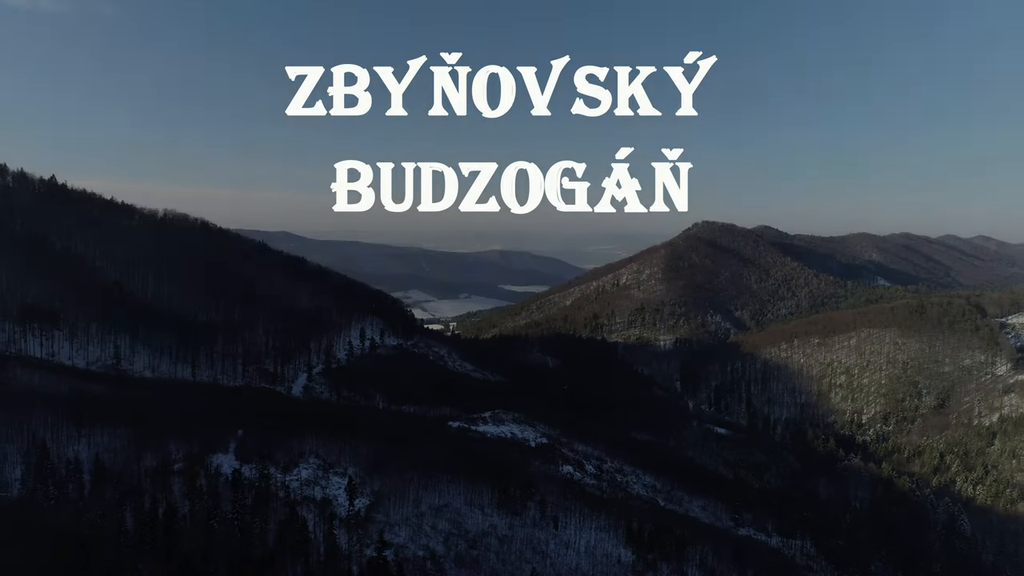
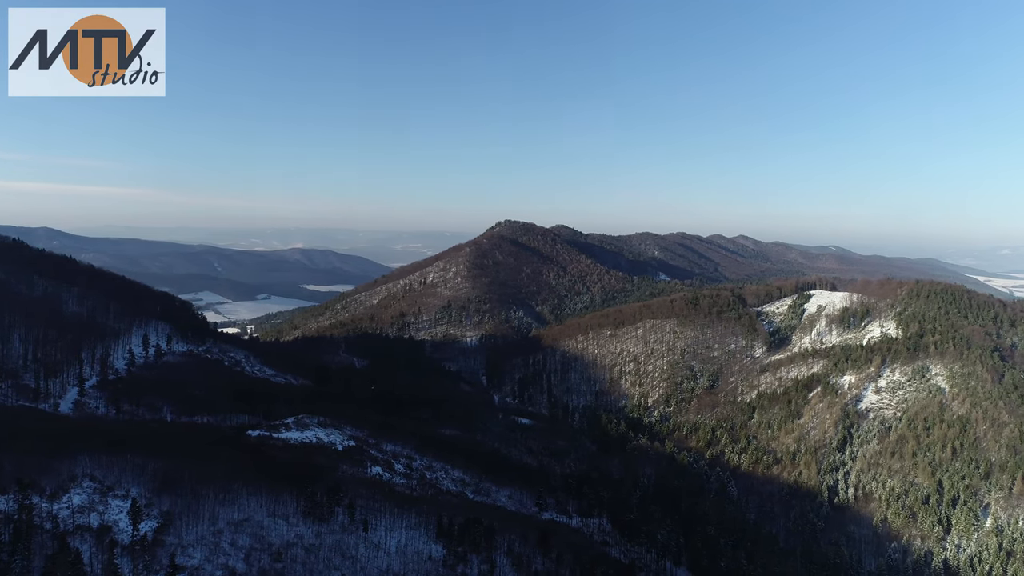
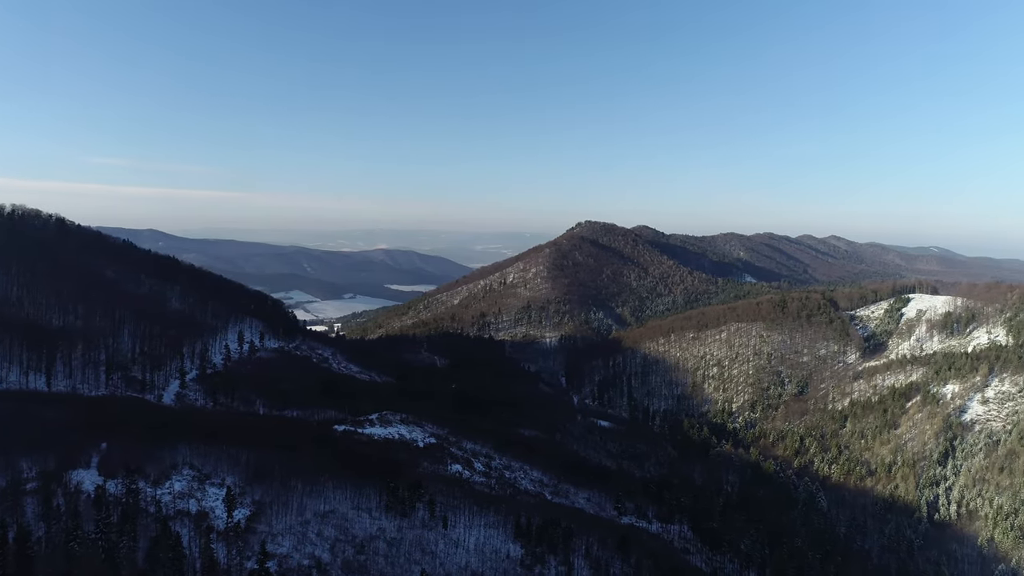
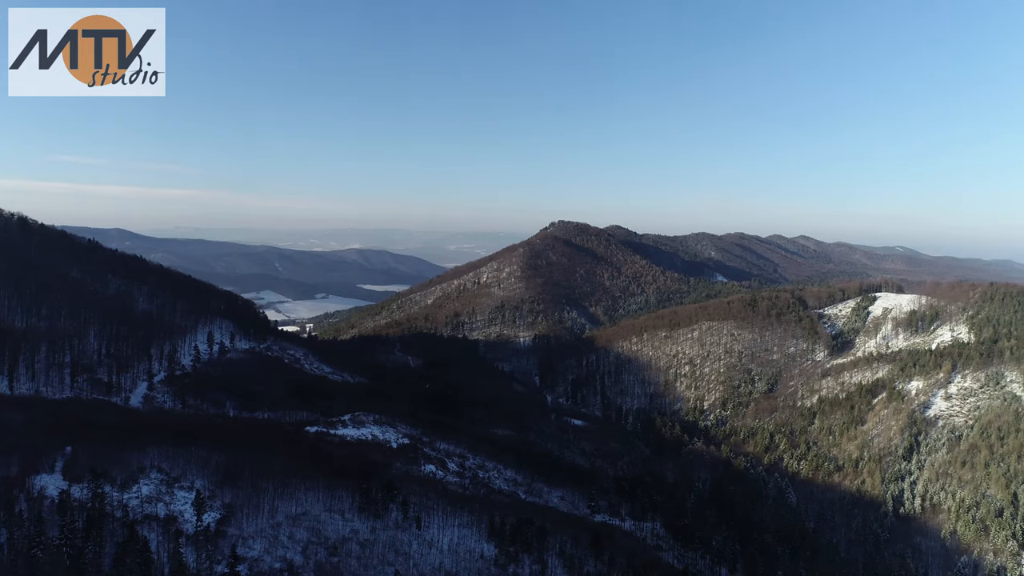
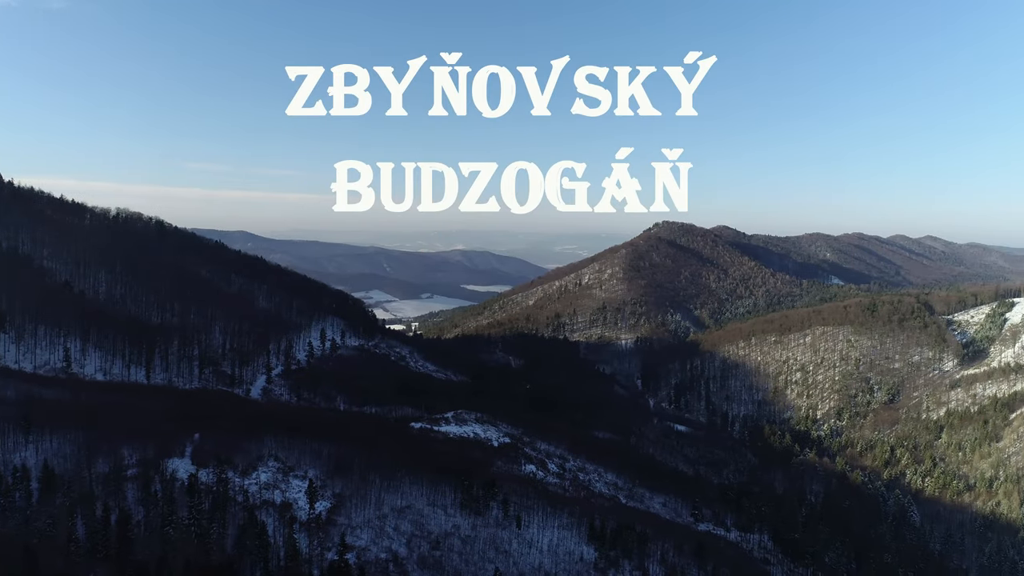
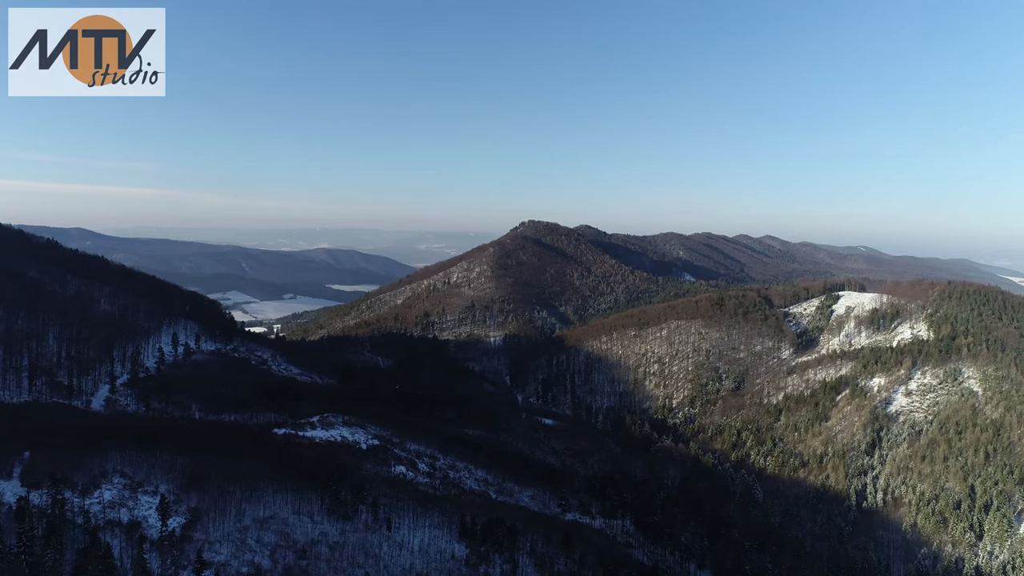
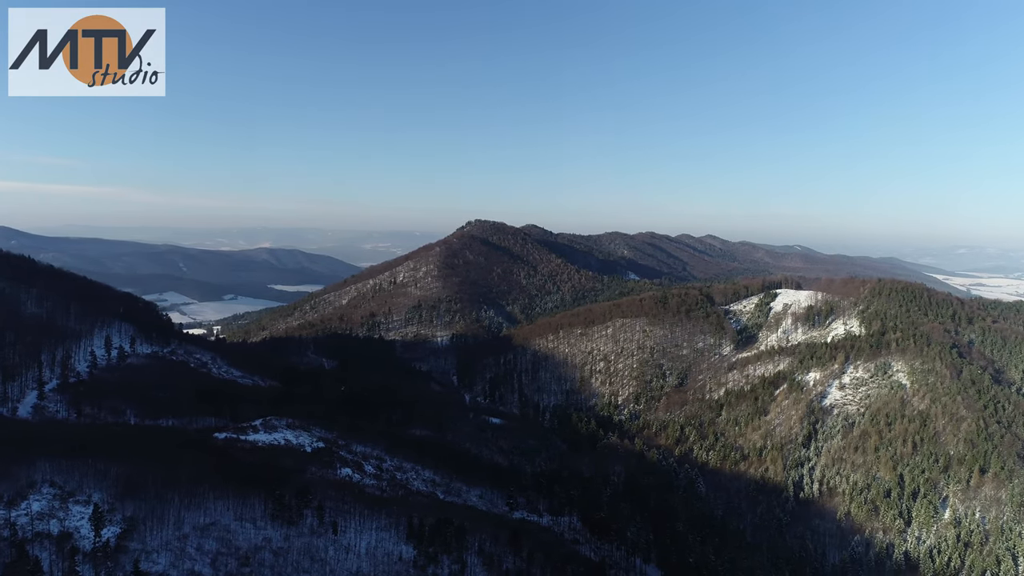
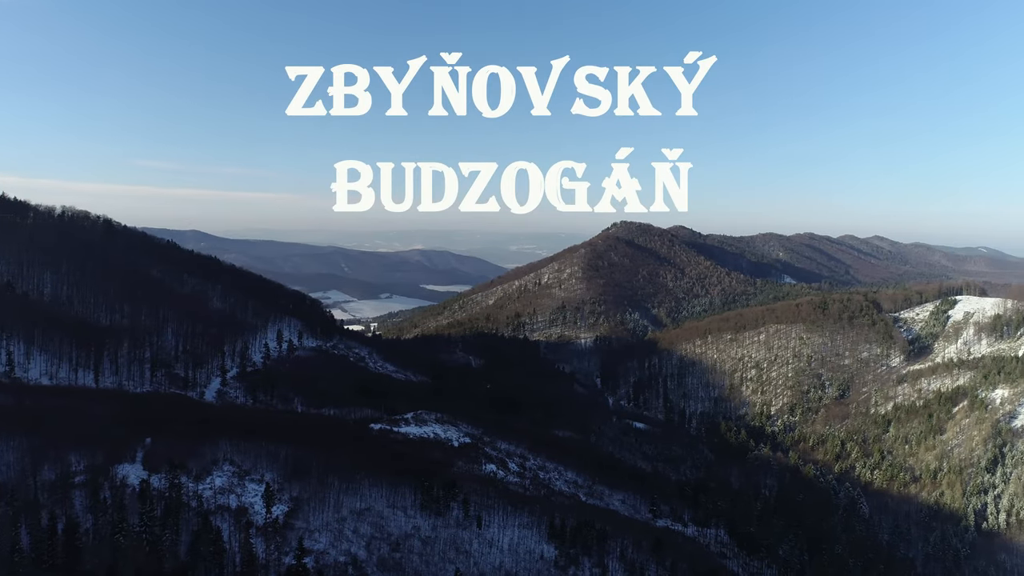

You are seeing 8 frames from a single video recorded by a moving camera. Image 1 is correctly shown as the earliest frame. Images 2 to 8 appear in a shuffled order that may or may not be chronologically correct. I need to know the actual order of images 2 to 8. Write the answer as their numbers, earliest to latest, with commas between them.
5, 8, 3, 4, 6, 2, 7
